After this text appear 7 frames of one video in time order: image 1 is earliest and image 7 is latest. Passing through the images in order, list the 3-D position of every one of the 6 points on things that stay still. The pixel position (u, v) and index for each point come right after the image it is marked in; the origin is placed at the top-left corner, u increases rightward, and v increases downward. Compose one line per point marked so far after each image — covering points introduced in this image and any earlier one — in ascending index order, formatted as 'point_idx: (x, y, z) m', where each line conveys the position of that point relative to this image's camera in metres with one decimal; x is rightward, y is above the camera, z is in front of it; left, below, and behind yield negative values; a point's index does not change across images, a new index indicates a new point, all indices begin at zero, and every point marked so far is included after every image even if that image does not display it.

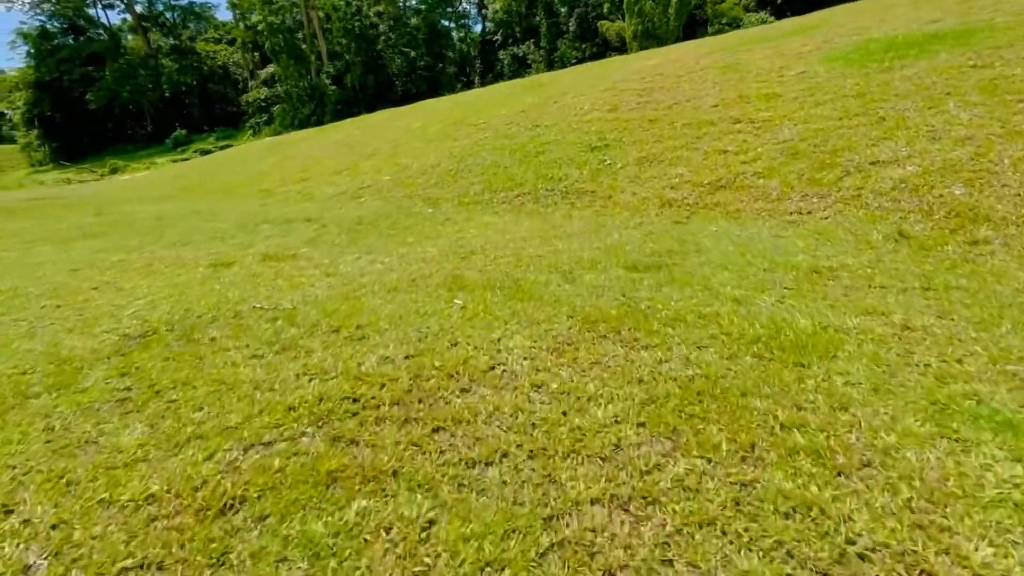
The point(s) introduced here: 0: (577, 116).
0: (+1.5, +3.9, +11.3) m
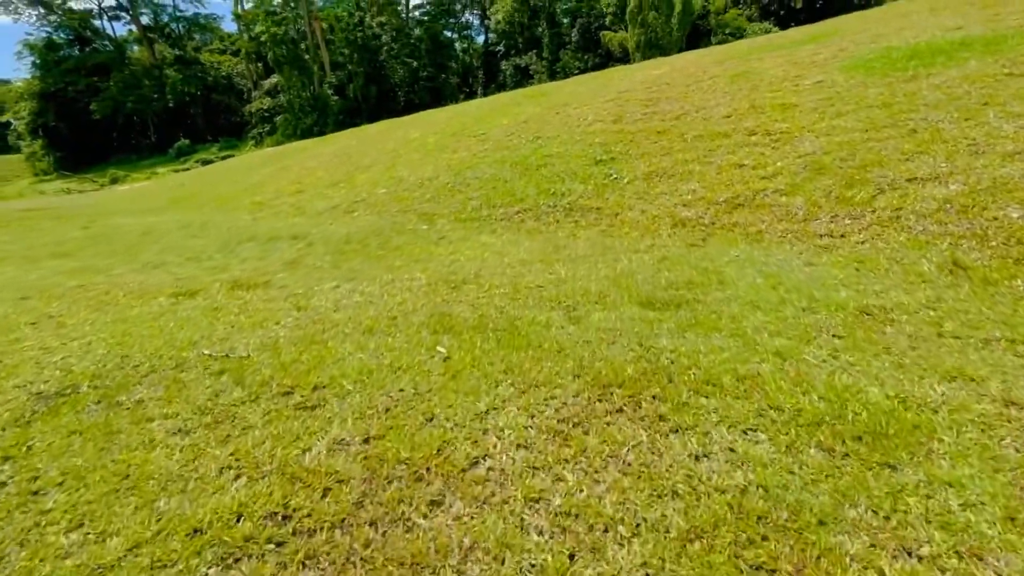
0: (+1.5, +3.5, +10.8) m
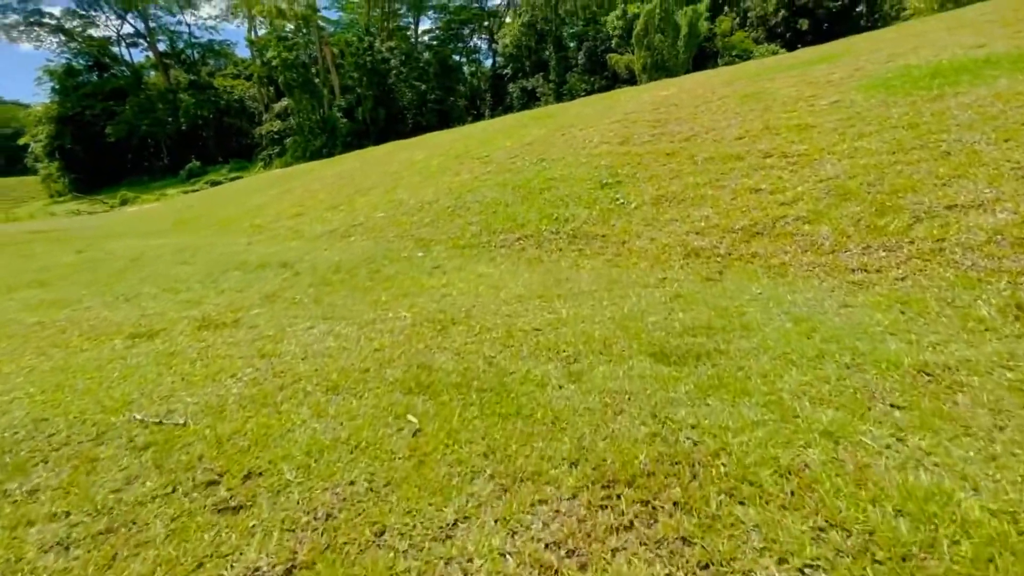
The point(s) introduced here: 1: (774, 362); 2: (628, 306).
0: (+1.5, +2.9, +10.4) m
1: (+1.5, -0.4, +2.8) m
2: (+1.0, -0.2, +4.1) m
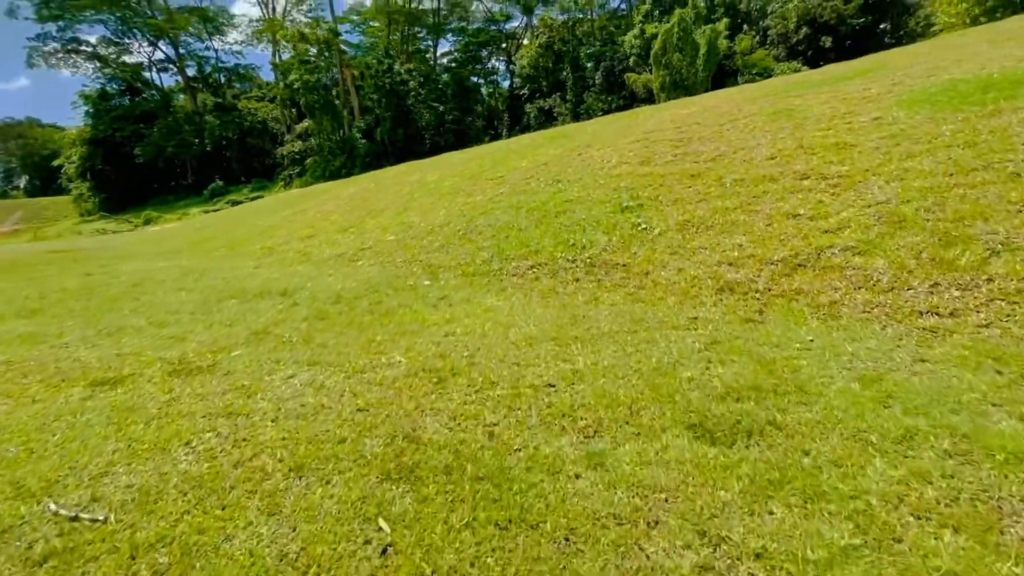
0: (+1.8, +2.4, +9.9) m
1: (+1.5, -0.7, +2.2) m
2: (+1.0, -0.5, +3.5) m
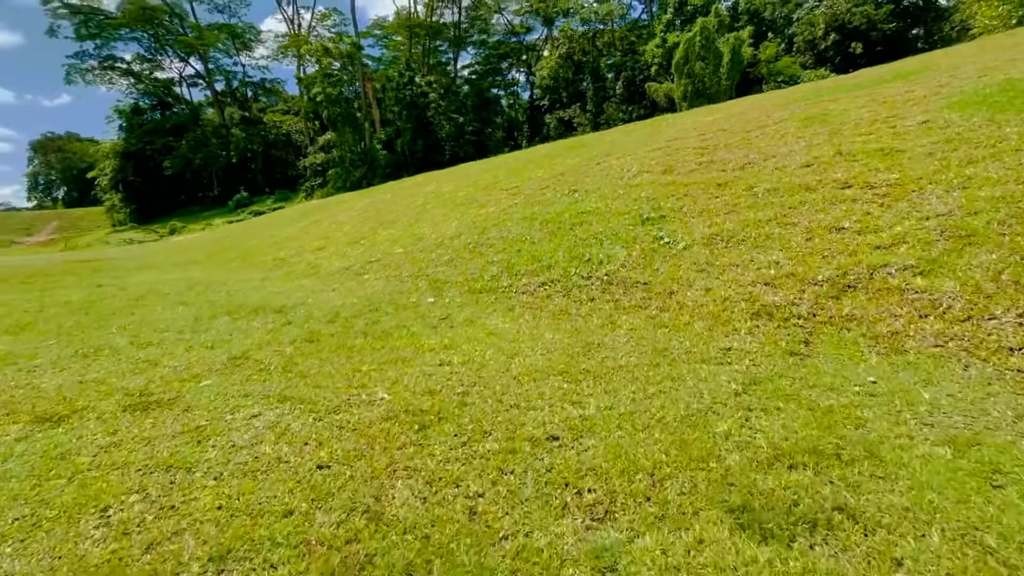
0: (+2.1, +2.1, +9.3) m
1: (+1.5, -0.9, +1.6) m
2: (+1.0, -0.7, +2.9) m
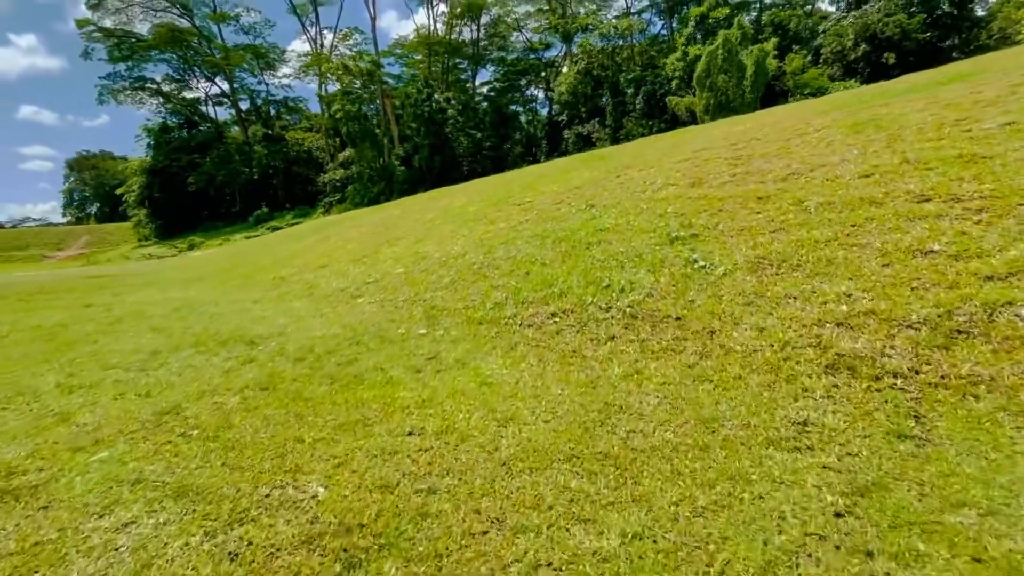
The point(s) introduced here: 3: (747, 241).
0: (+2.3, +1.6, +8.3) m
1: (+1.3, -1.1, +0.6) m
2: (+0.9, -0.9, +1.9) m
3: (+2.6, +0.5, +5.5) m
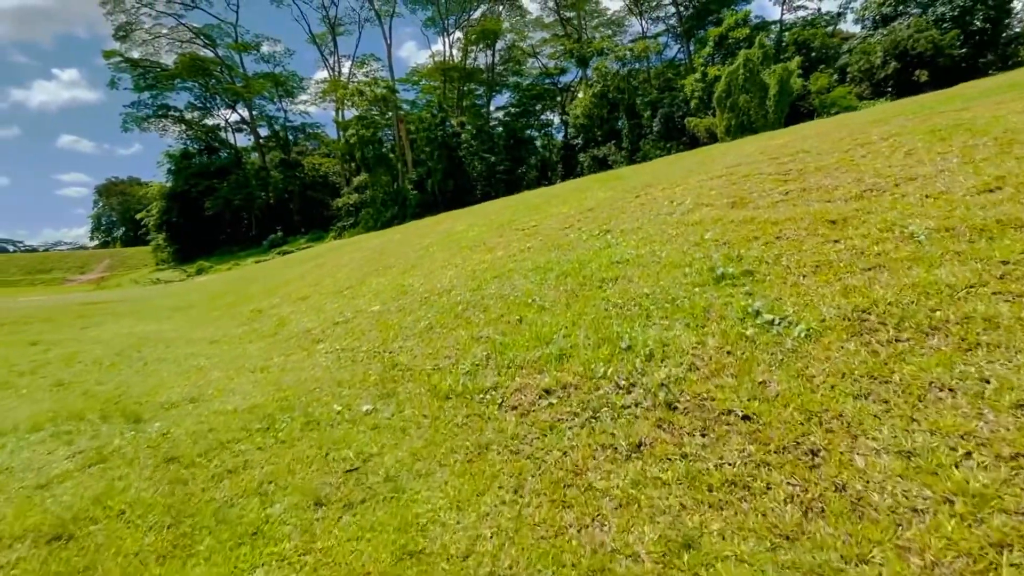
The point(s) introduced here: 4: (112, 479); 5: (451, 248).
0: (+2.2, +1.0, +6.7) m
1: (+1.0, -1.3, -1.2) m
2: (+0.6, -1.2, +0.1) m
3: (+2.5, 0.0, +3.7) m
4: (-2.5, -1.2, +3.1) m
5: (-1.3, +0.8, +10.3) m
